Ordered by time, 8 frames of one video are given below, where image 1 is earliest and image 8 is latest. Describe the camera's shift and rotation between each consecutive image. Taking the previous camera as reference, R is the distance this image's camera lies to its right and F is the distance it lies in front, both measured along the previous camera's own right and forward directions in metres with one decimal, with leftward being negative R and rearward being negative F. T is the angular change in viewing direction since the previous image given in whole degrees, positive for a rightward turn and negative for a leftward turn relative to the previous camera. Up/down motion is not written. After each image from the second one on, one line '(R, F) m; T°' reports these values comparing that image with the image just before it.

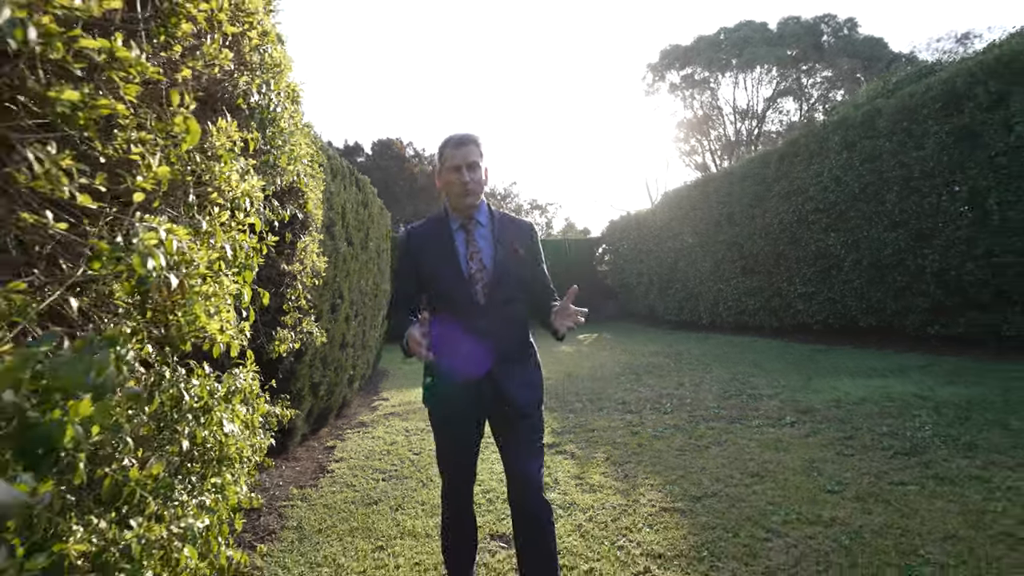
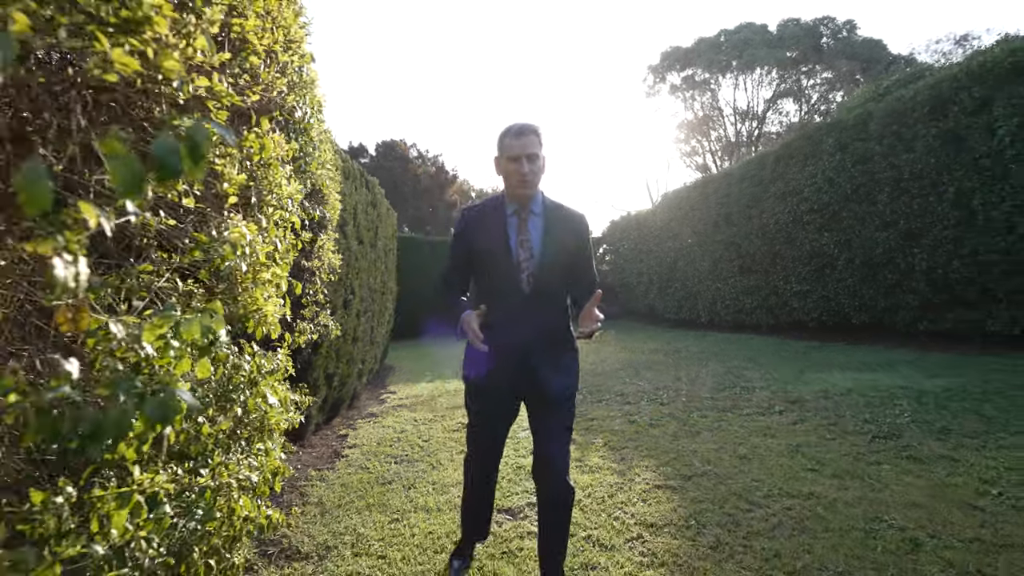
(0.0, -0.3) m; 0°
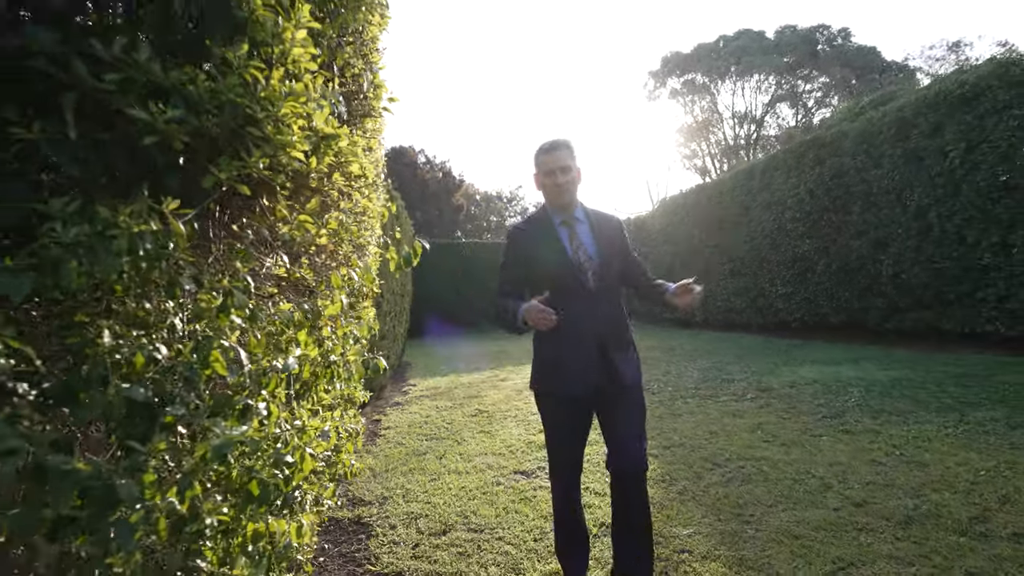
(-0.1, -0.8) m; 0°
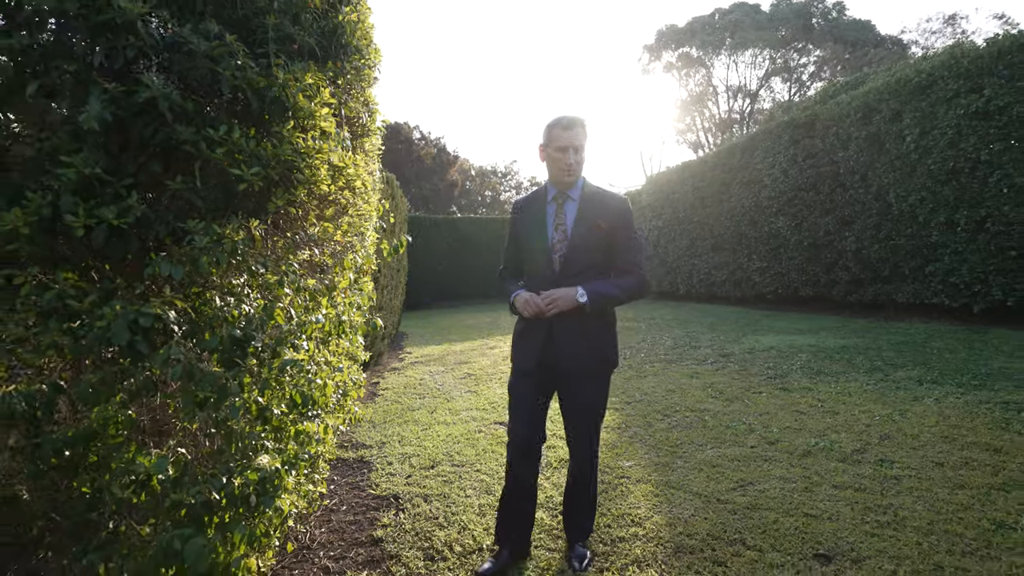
(+0.1, -0.6) m; 0°
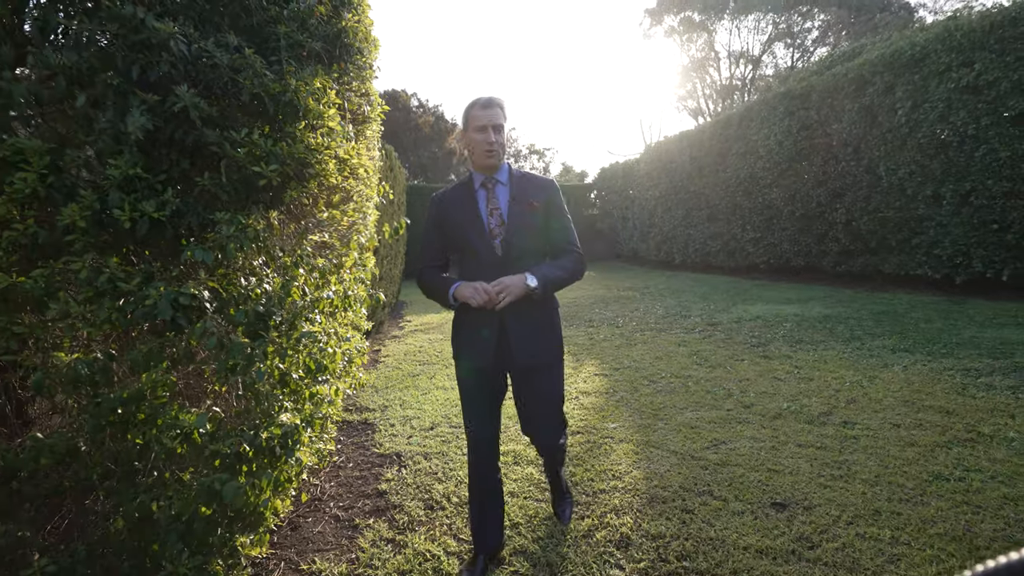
(0.0, -0.2) m; 0°
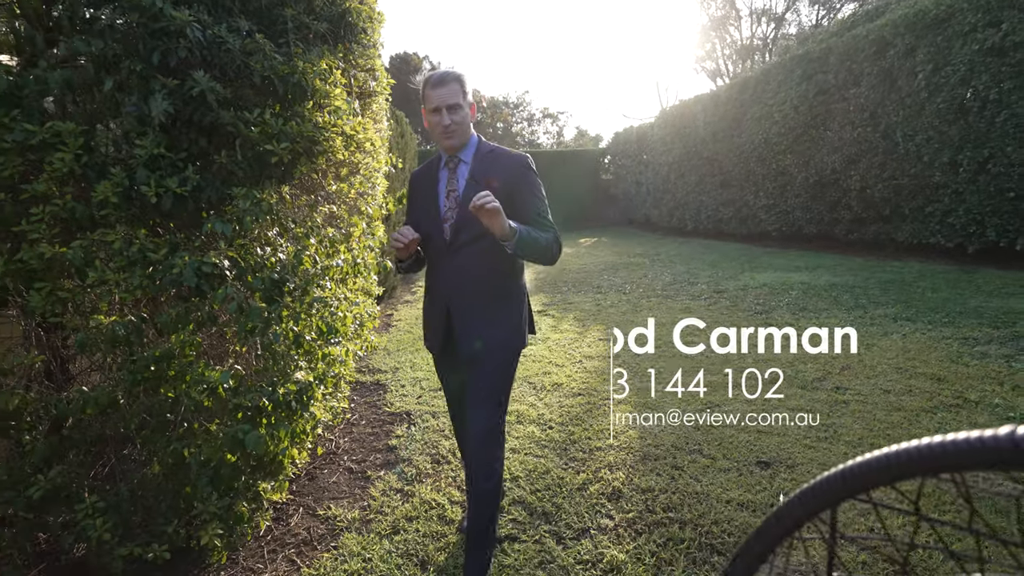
(+0.1, -0.1) m; -1°
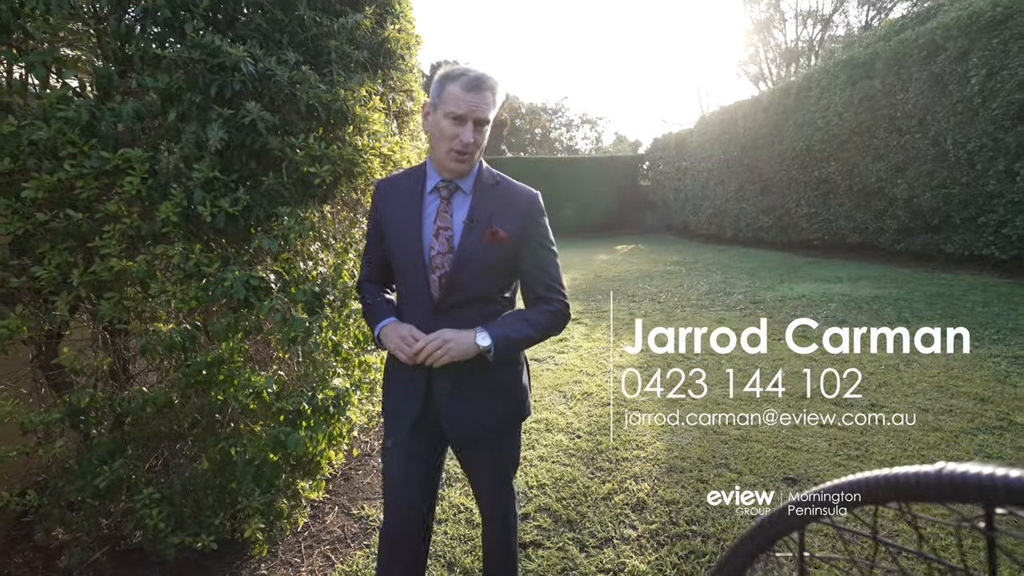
(0.0, -0.1) m; -4°
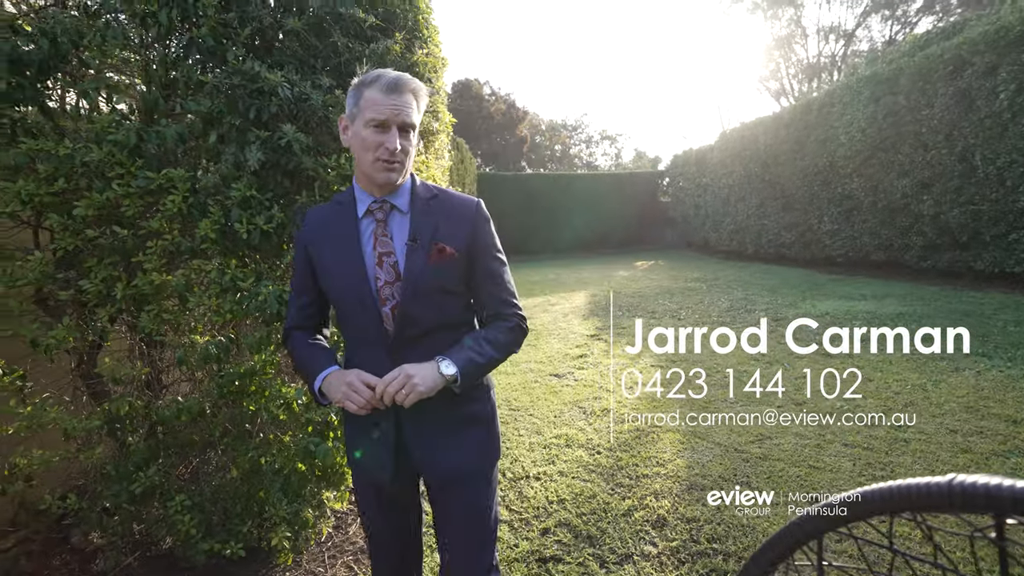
(0.0, 0.0) m; -2°
